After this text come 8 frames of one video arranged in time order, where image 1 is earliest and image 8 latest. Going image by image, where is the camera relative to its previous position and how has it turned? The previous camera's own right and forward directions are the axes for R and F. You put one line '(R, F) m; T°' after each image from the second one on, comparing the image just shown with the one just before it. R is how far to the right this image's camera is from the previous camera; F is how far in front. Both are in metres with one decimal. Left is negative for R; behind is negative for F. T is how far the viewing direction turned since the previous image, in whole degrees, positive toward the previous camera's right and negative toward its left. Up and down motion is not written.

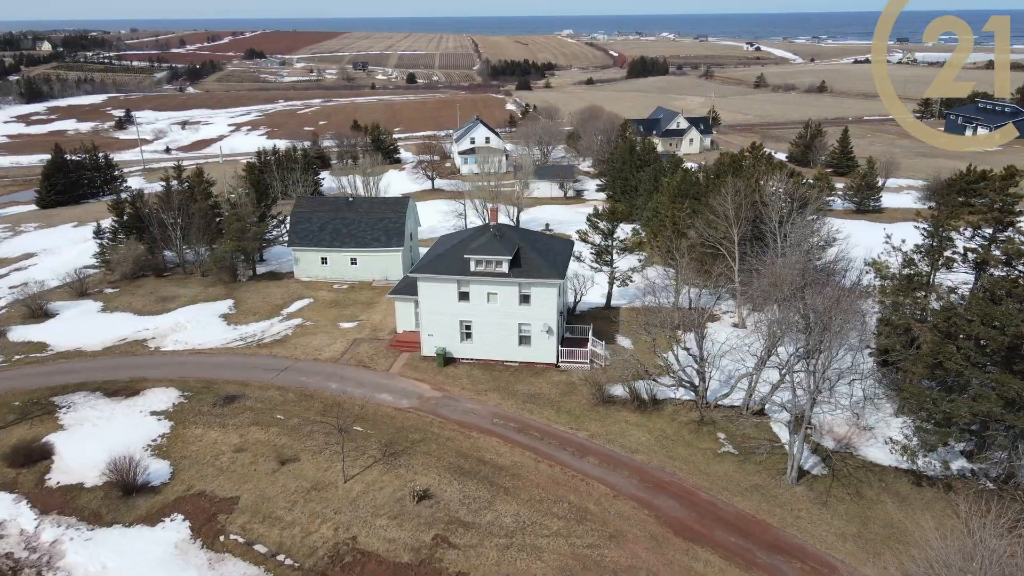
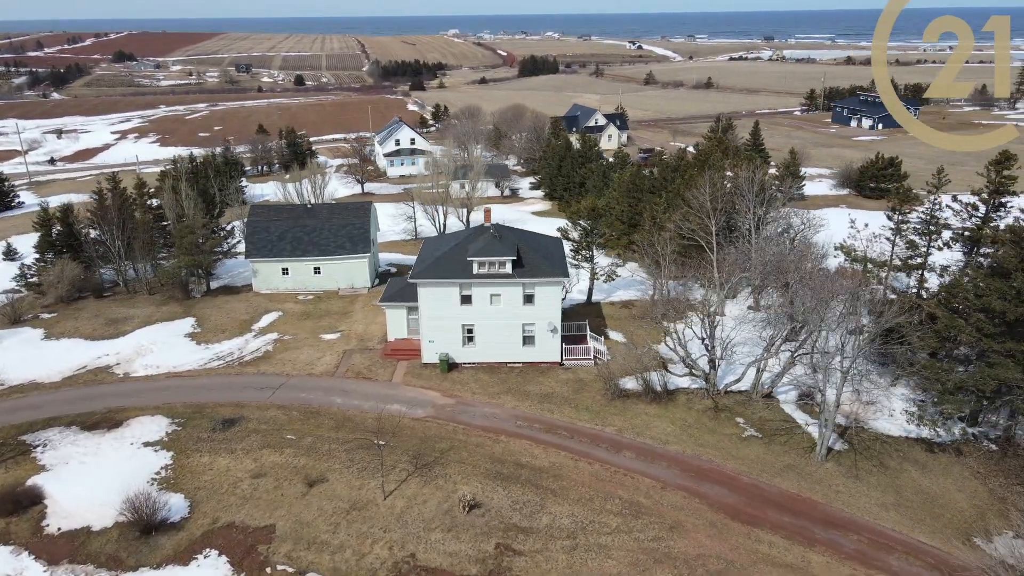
(-3.8, +0.5) m; +8°
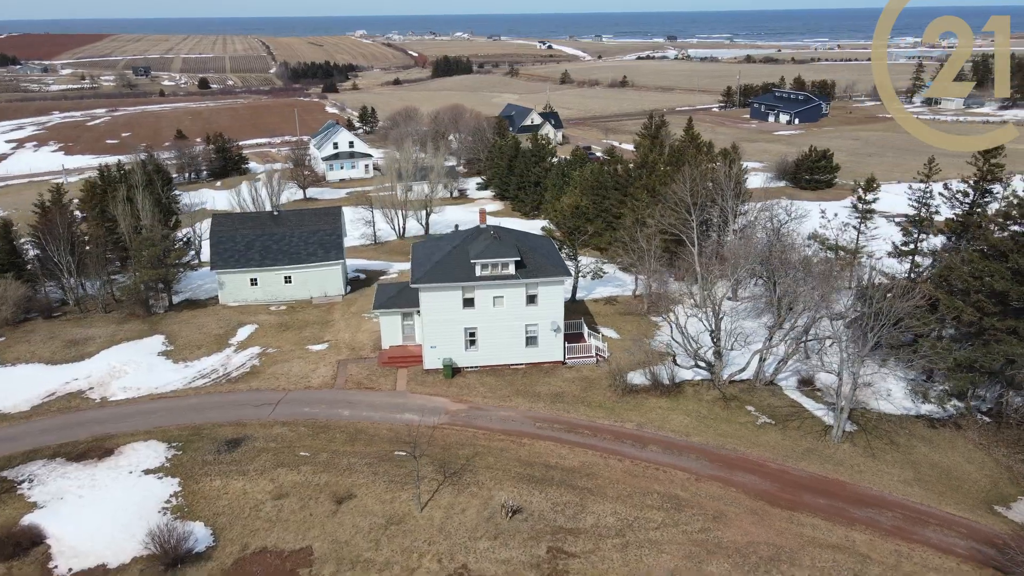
(-3.0, +0.4) m; +6°
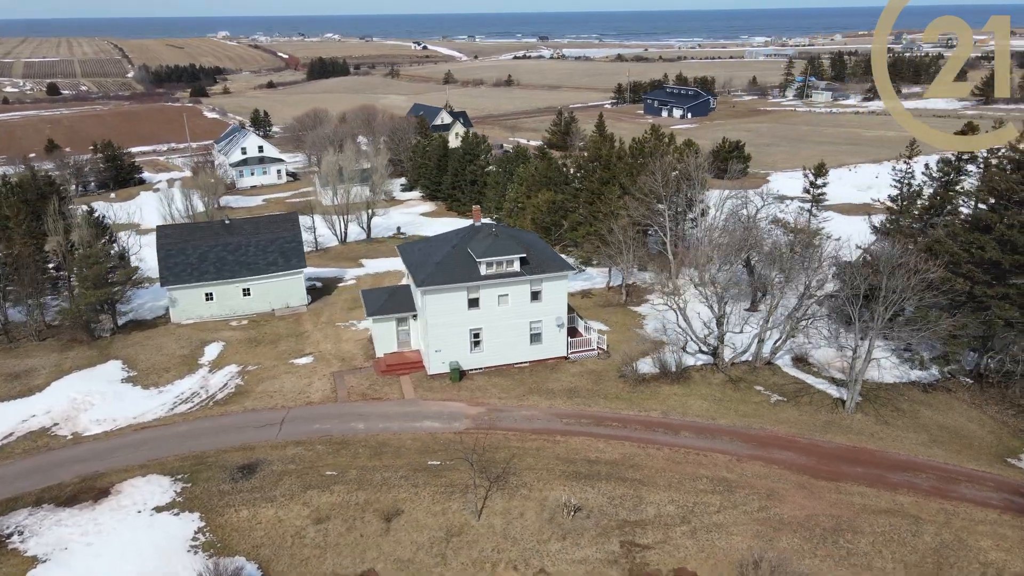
(-4.1, +0.8) m; +9°
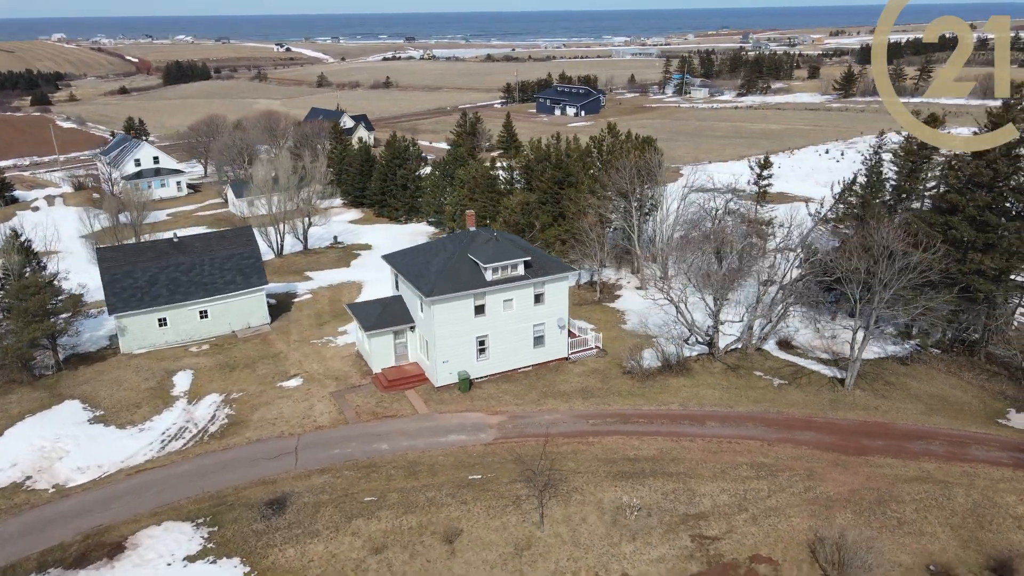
(-4.3, +0.7) m; +9°
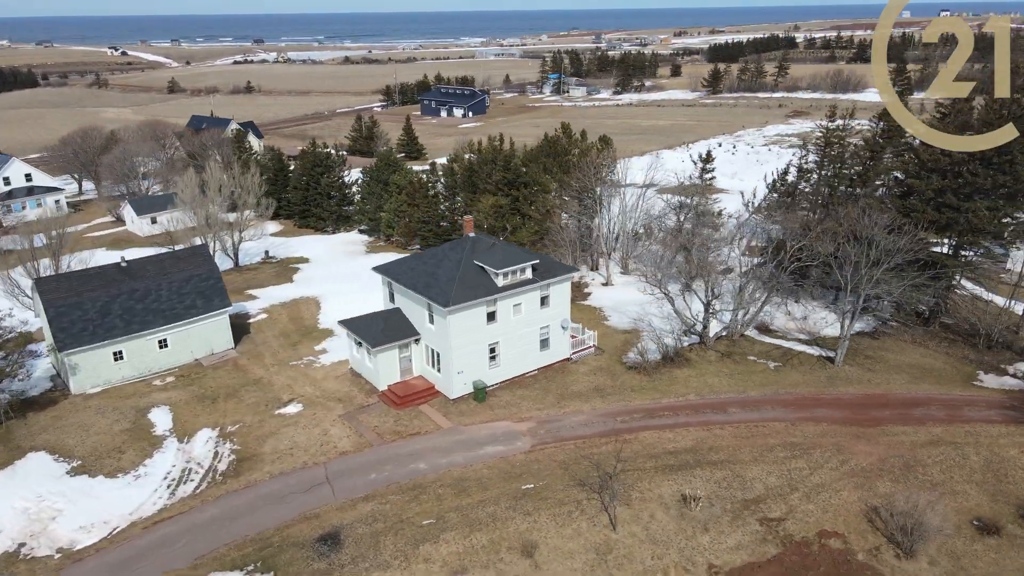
(-4.6, +0.7) m; +10°
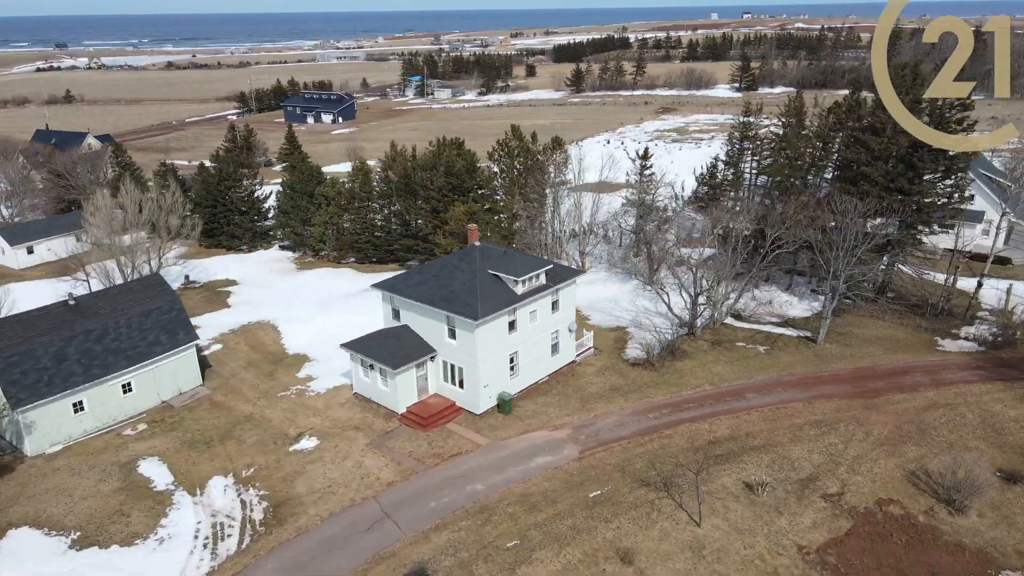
(-5.3, +1.0) m; +11°
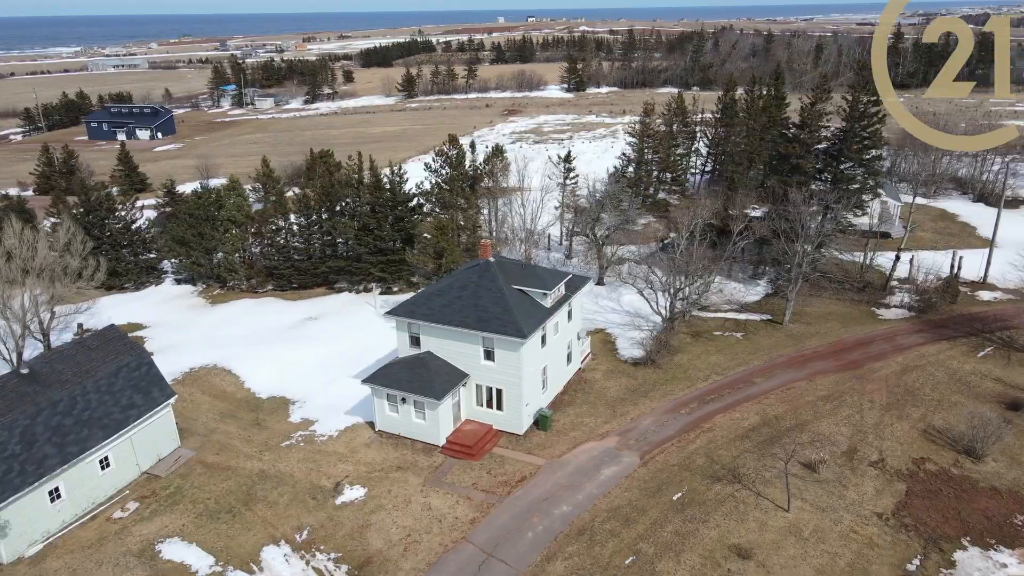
(-6.7, +1.4) m; +14°
